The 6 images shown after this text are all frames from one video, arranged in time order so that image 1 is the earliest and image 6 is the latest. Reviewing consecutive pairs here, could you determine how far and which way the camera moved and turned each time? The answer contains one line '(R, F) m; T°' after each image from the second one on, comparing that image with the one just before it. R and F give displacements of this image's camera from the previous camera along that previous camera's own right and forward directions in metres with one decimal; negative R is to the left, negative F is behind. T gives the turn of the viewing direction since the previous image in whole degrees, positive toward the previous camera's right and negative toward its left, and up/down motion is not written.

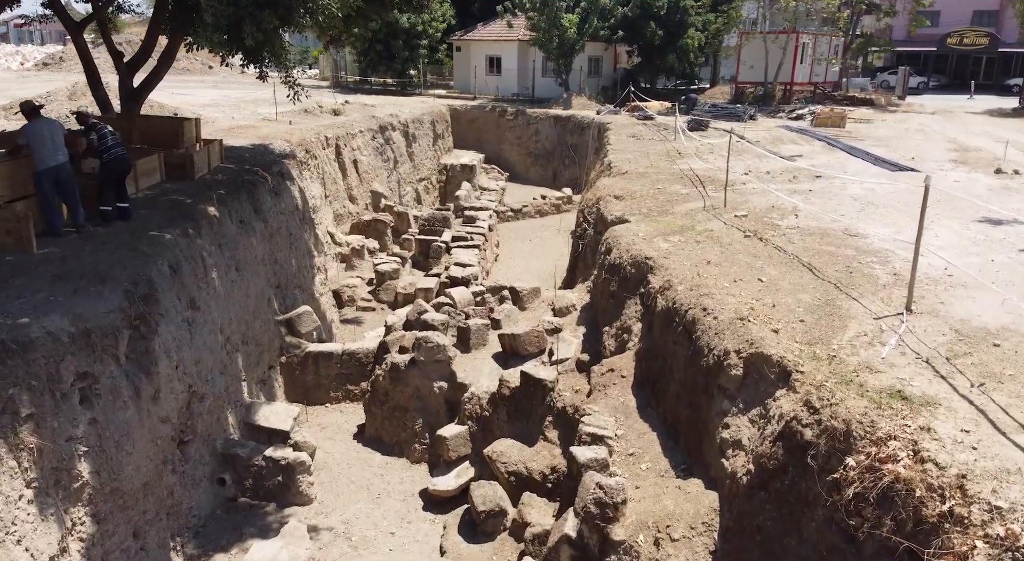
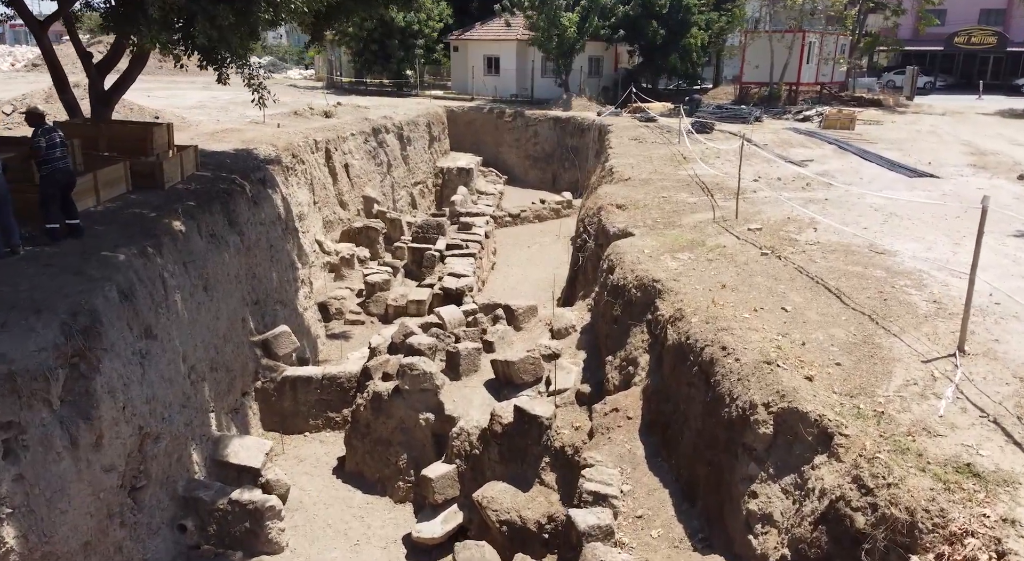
(+0.1, +0.8) m; 0°
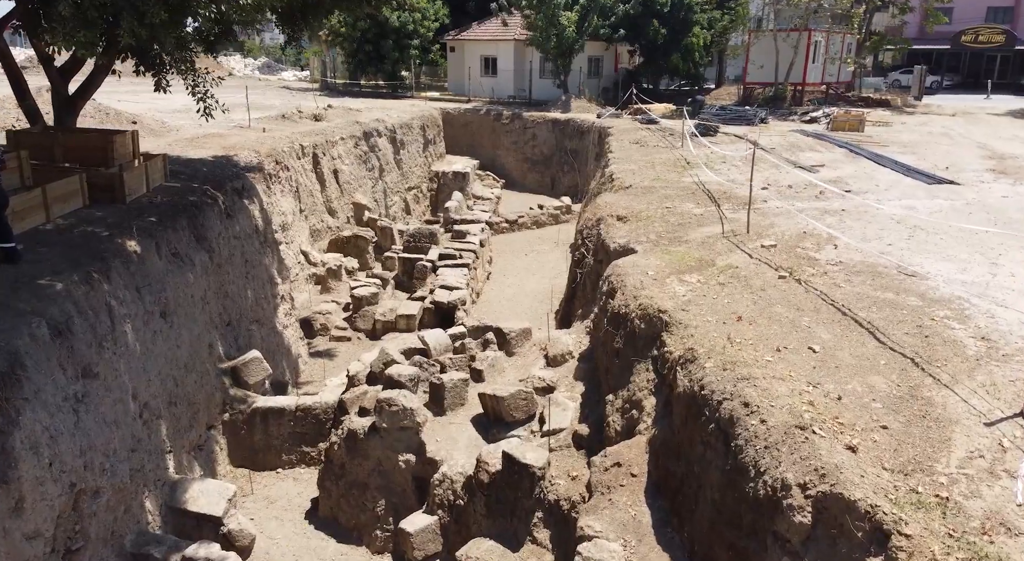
(+0.1, +0.8) m; 0°
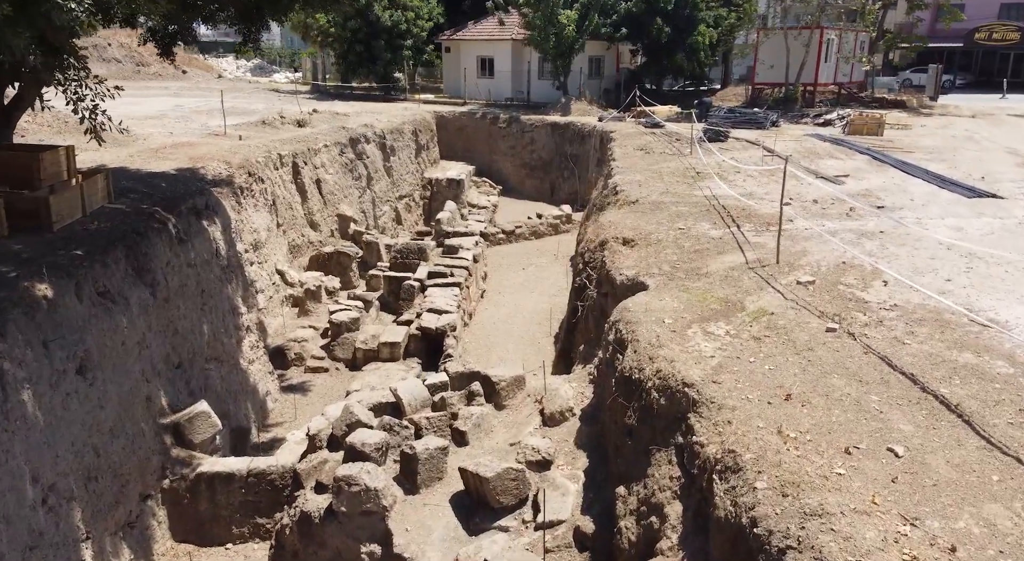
(+0.1, +1.3) m; 0°
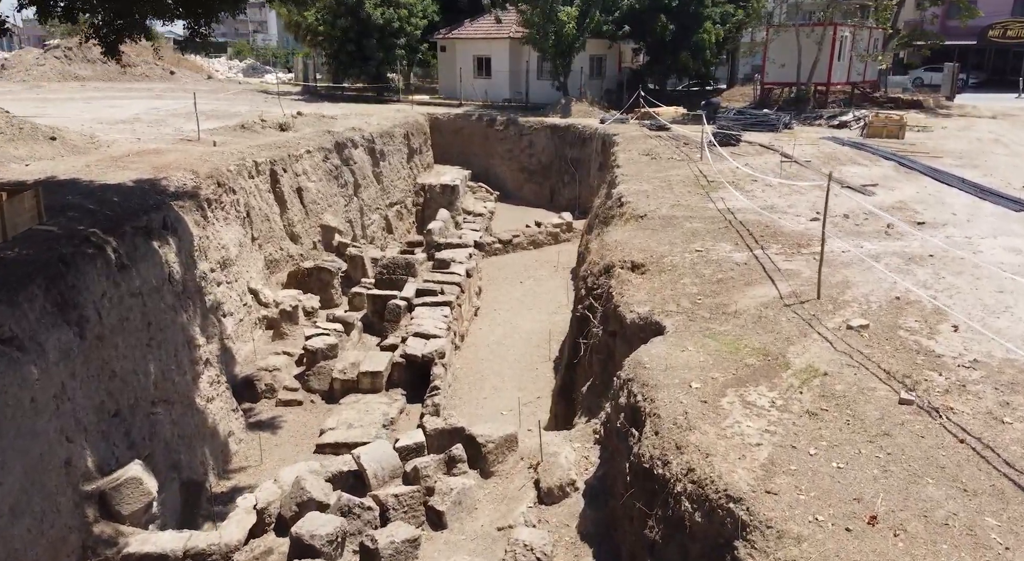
(+0.1, +1.2) m; 0°
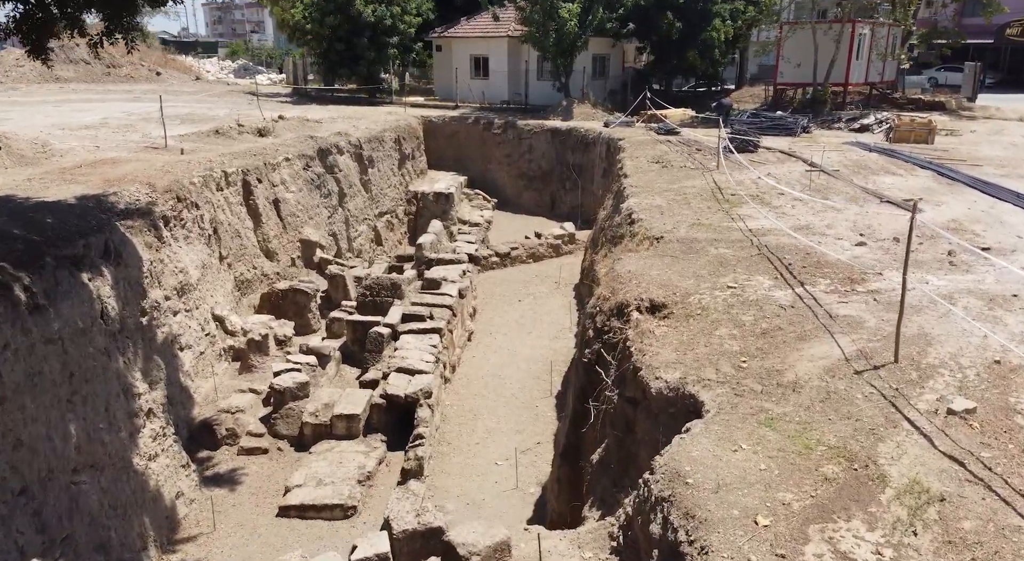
(+0.1, +1.4) m; 0°
